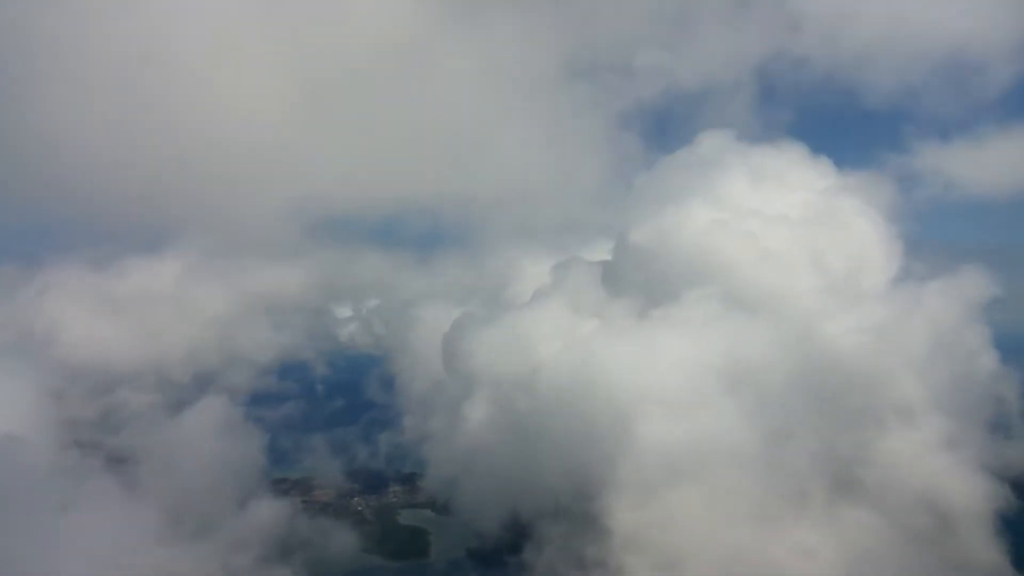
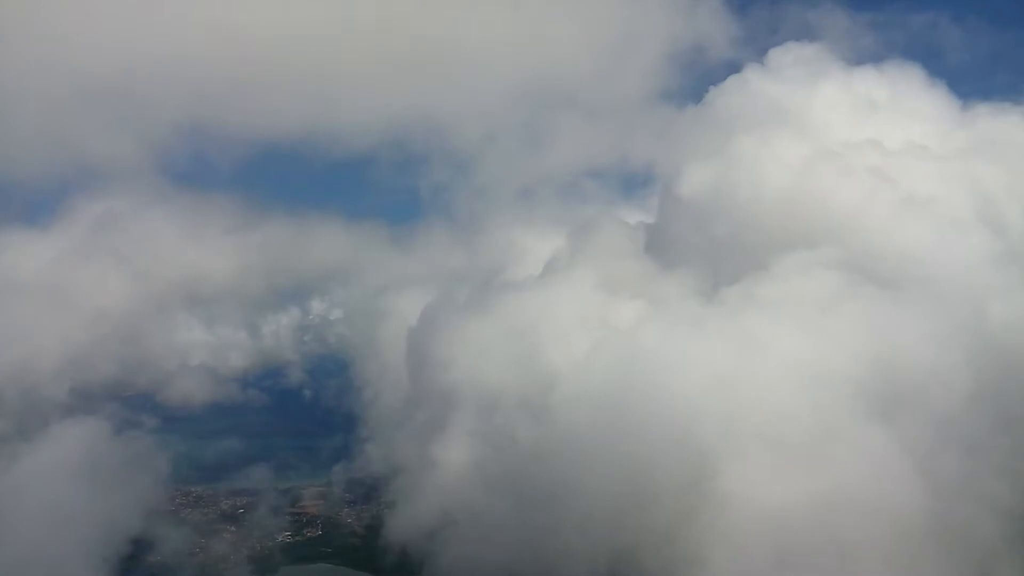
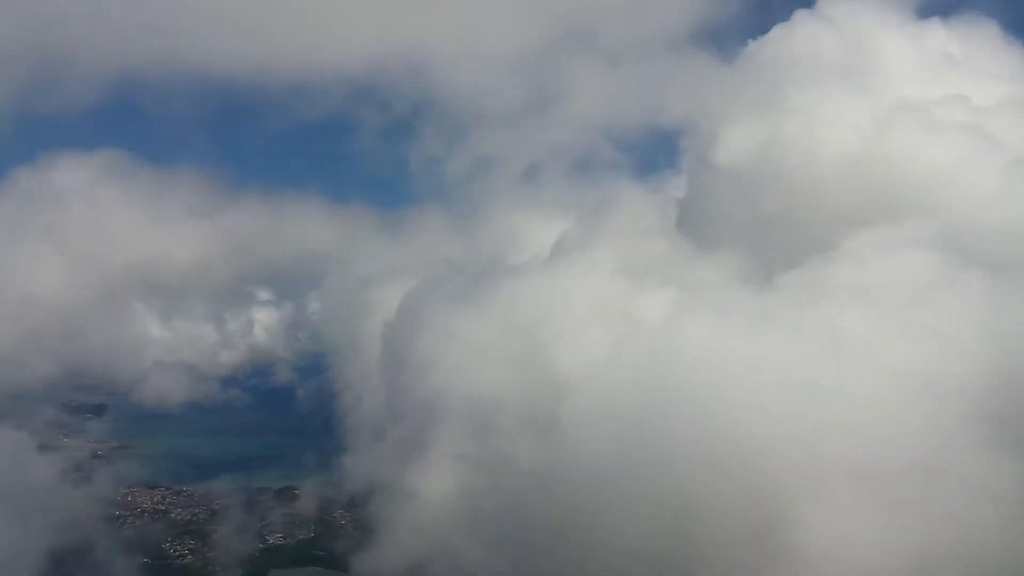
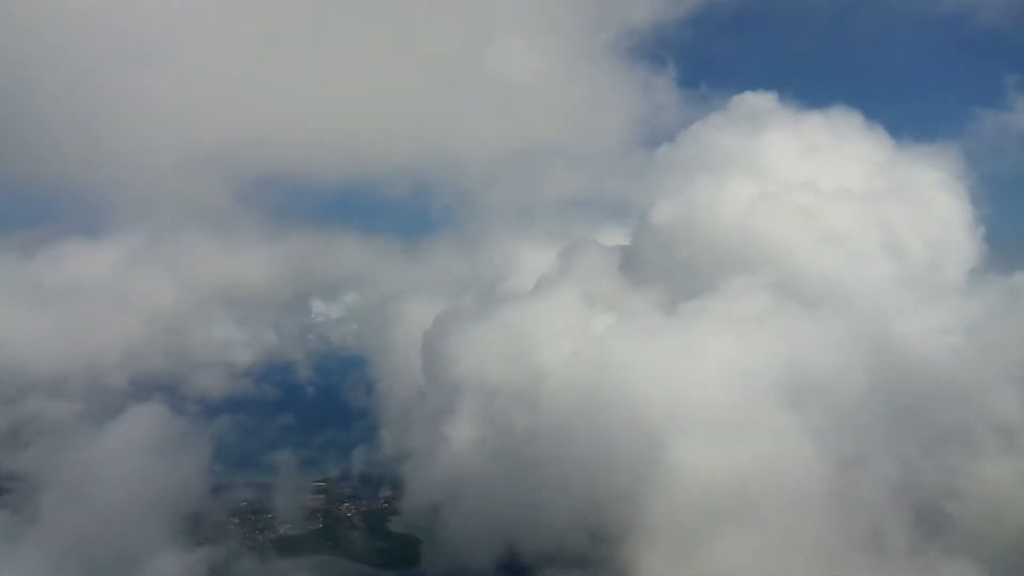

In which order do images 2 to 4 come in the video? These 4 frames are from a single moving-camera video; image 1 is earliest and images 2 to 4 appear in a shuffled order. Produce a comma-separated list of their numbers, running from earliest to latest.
4, 2, 3
